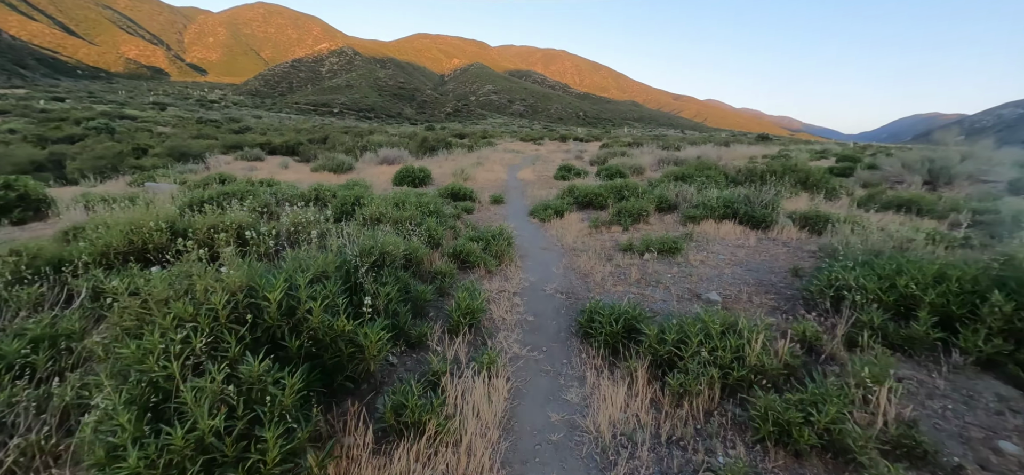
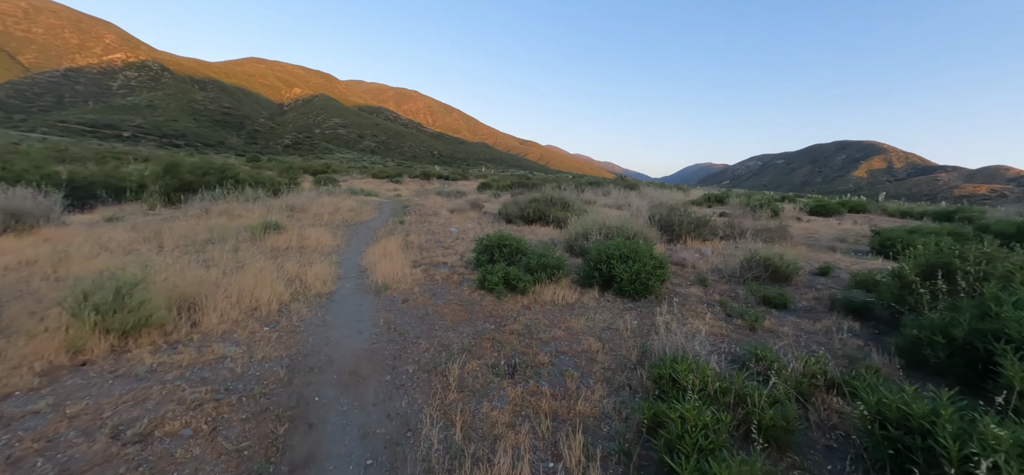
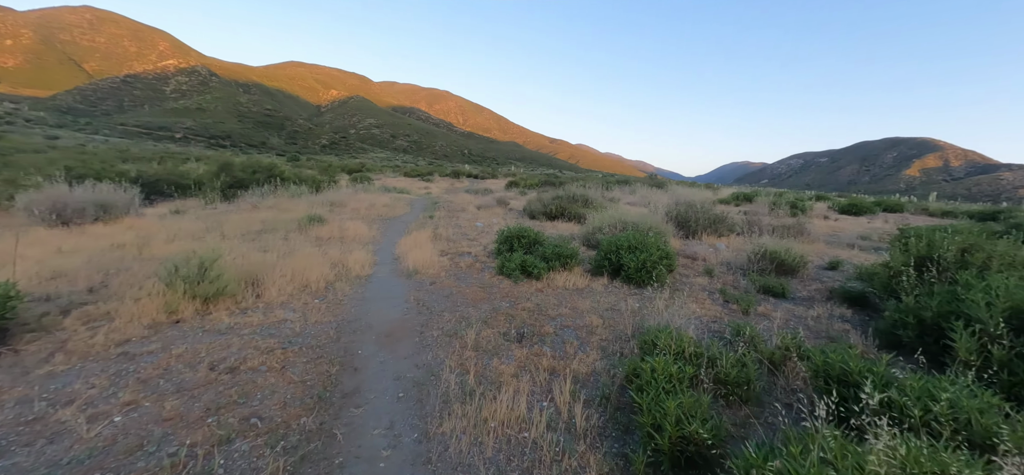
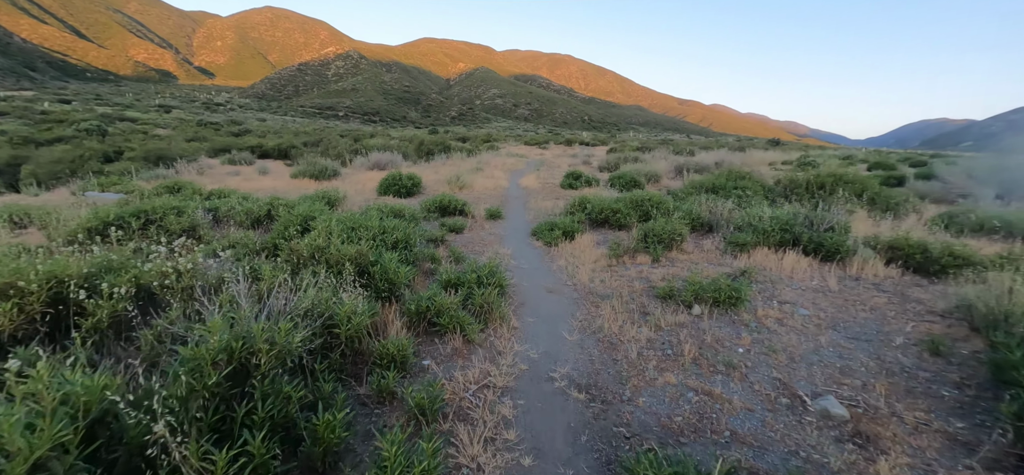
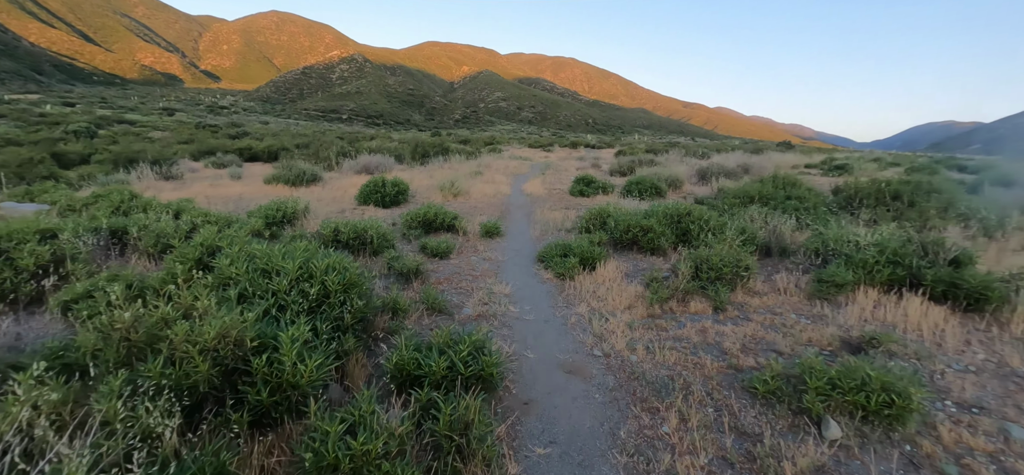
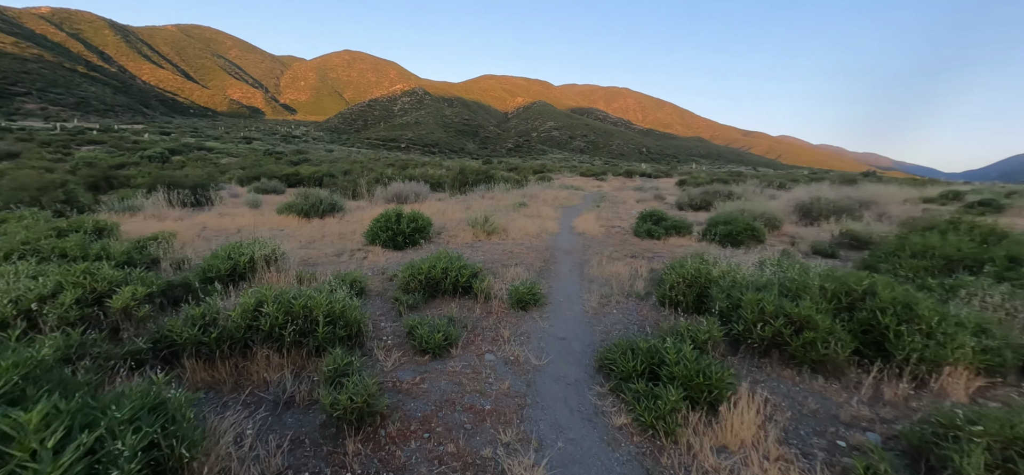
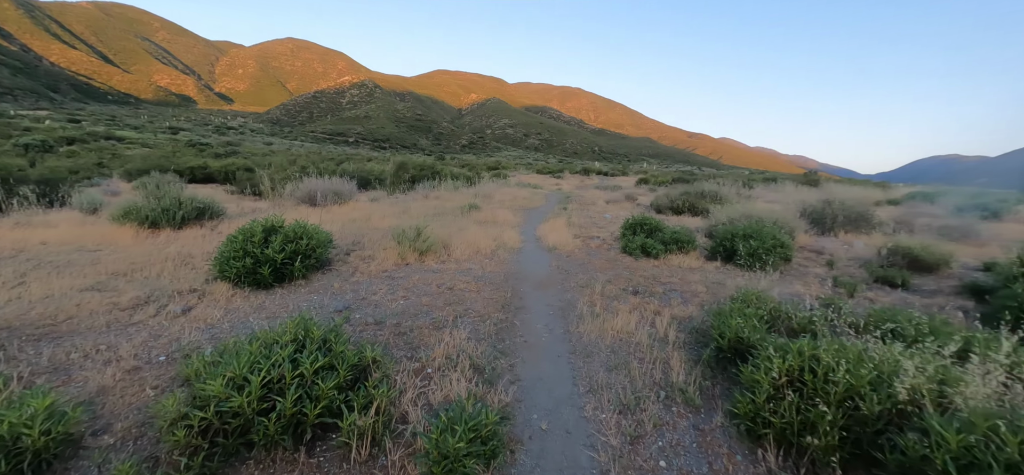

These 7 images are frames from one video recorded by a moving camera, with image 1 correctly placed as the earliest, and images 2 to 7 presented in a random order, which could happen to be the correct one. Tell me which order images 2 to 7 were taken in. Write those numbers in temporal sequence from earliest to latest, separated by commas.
4, 5, 6, 7, 3, 2
